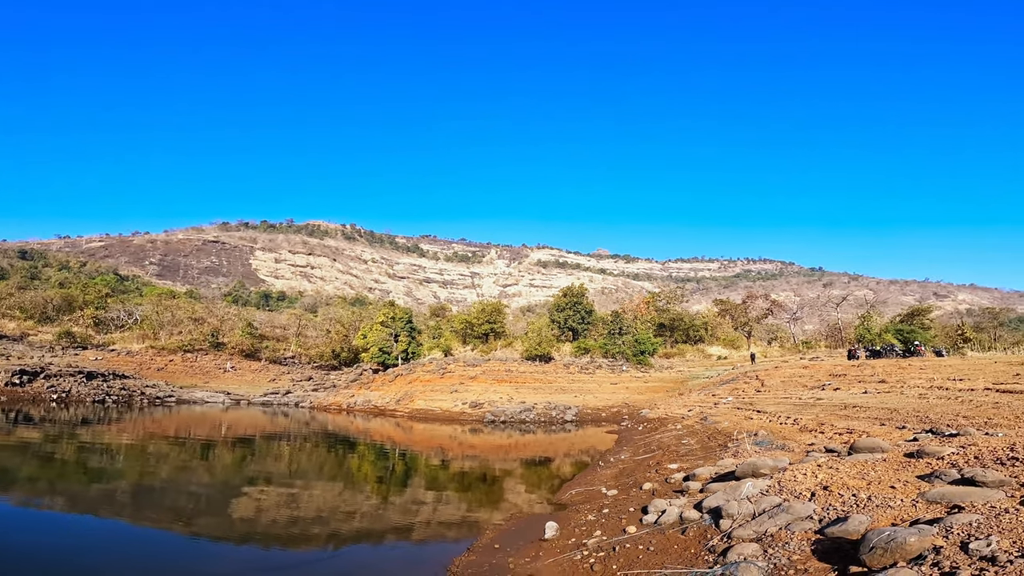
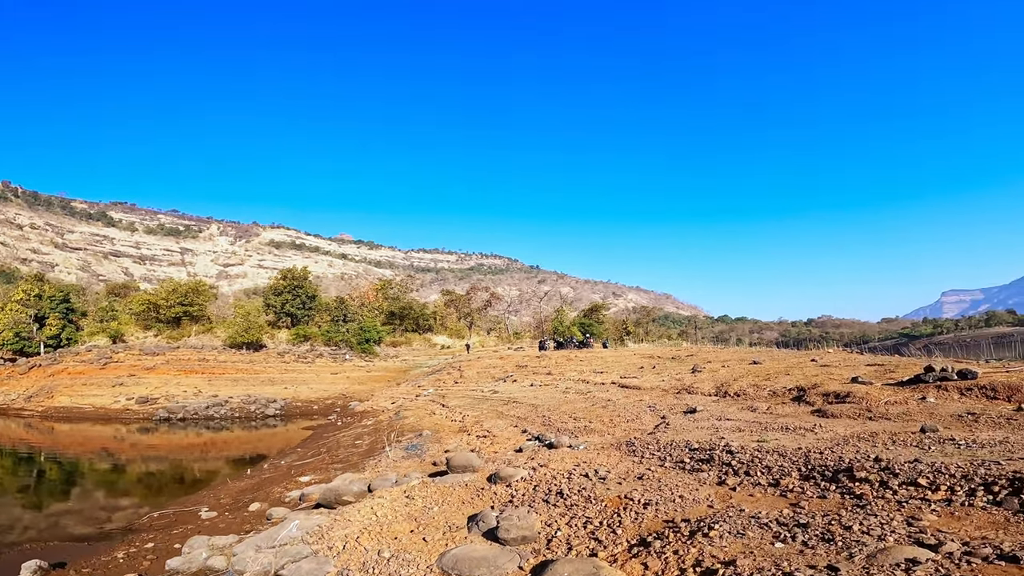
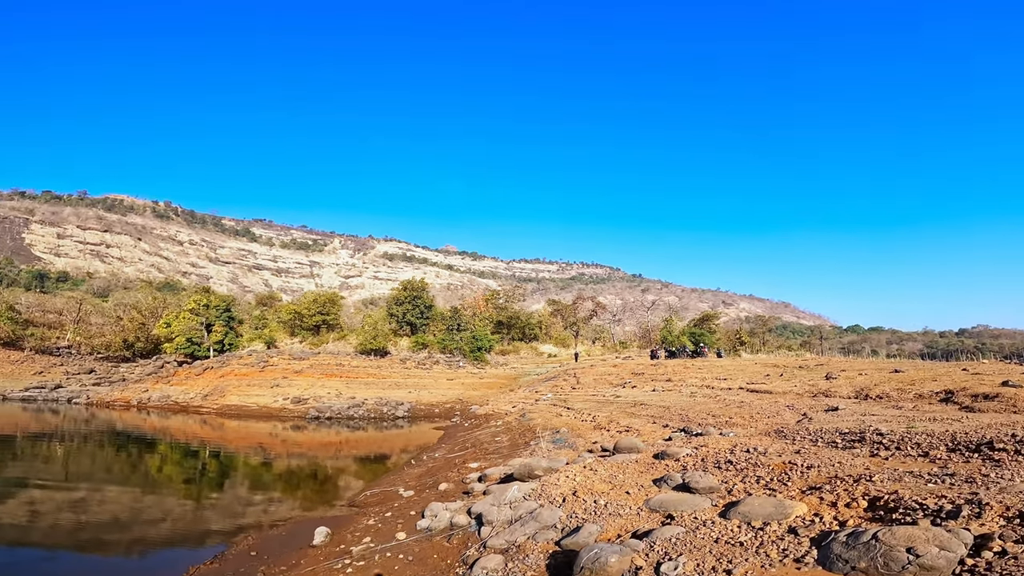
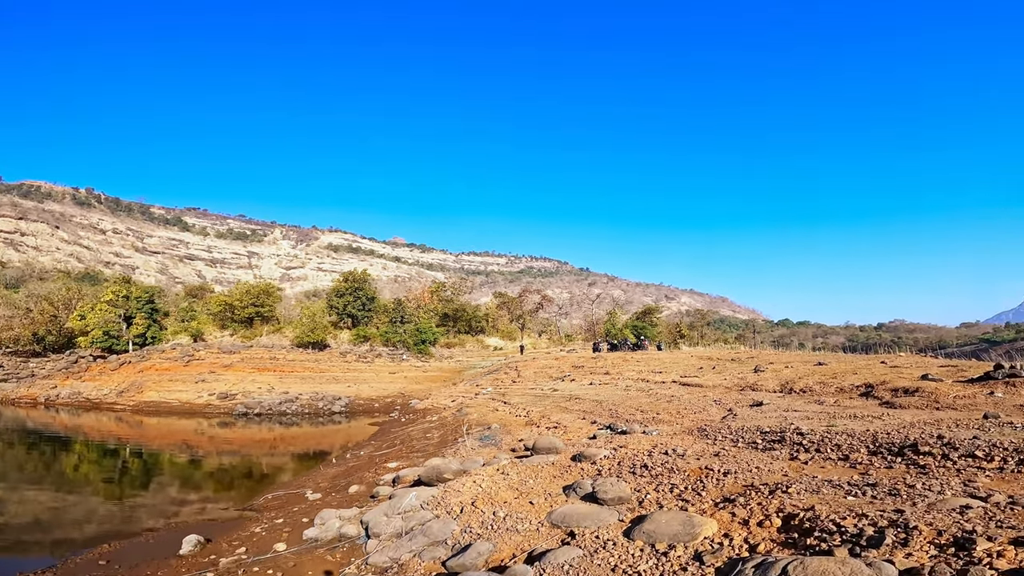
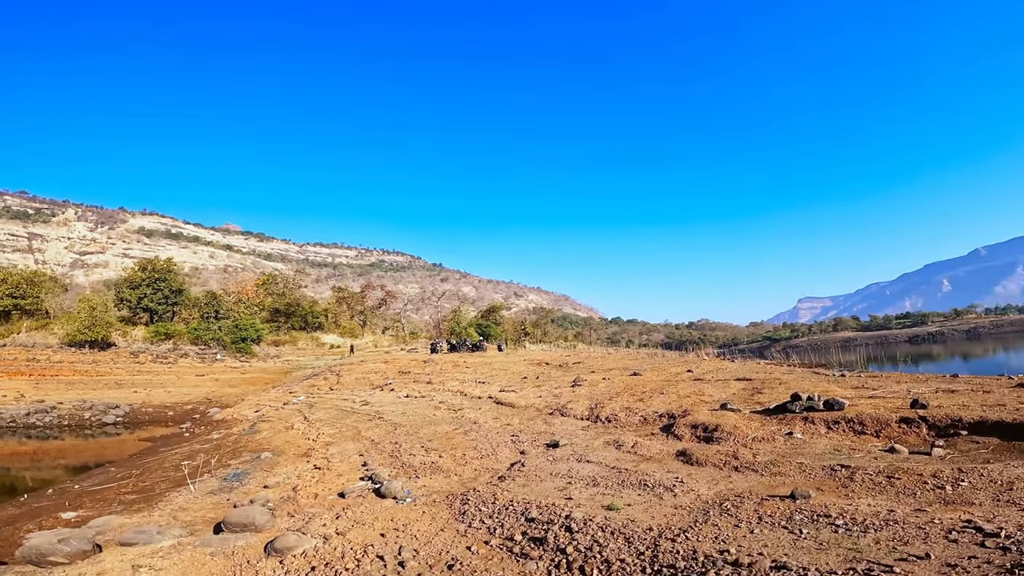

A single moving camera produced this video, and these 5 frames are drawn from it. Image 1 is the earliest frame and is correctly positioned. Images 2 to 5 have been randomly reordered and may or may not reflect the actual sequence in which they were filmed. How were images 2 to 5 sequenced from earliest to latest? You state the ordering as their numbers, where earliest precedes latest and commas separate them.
3, 4, 2, 5
